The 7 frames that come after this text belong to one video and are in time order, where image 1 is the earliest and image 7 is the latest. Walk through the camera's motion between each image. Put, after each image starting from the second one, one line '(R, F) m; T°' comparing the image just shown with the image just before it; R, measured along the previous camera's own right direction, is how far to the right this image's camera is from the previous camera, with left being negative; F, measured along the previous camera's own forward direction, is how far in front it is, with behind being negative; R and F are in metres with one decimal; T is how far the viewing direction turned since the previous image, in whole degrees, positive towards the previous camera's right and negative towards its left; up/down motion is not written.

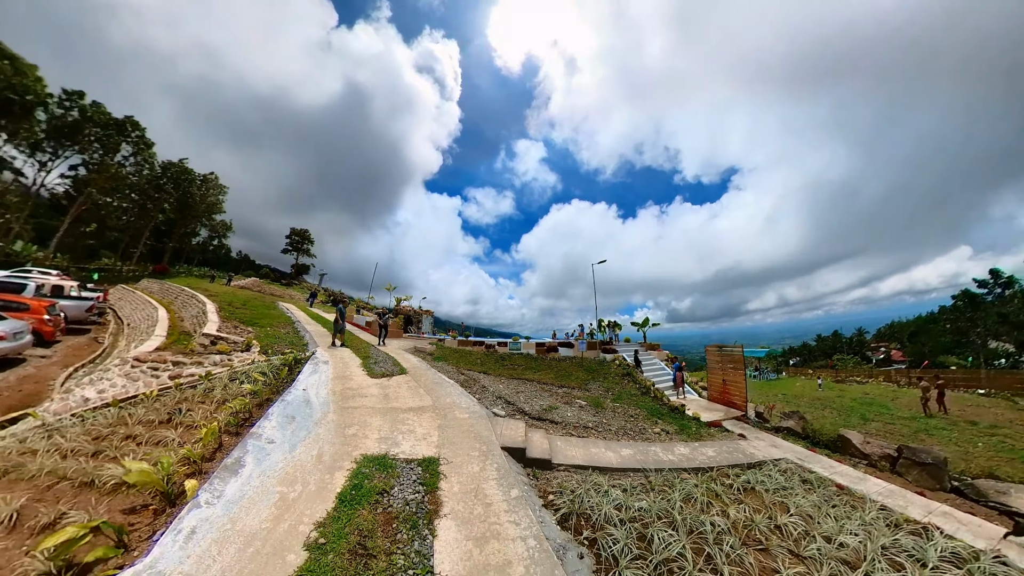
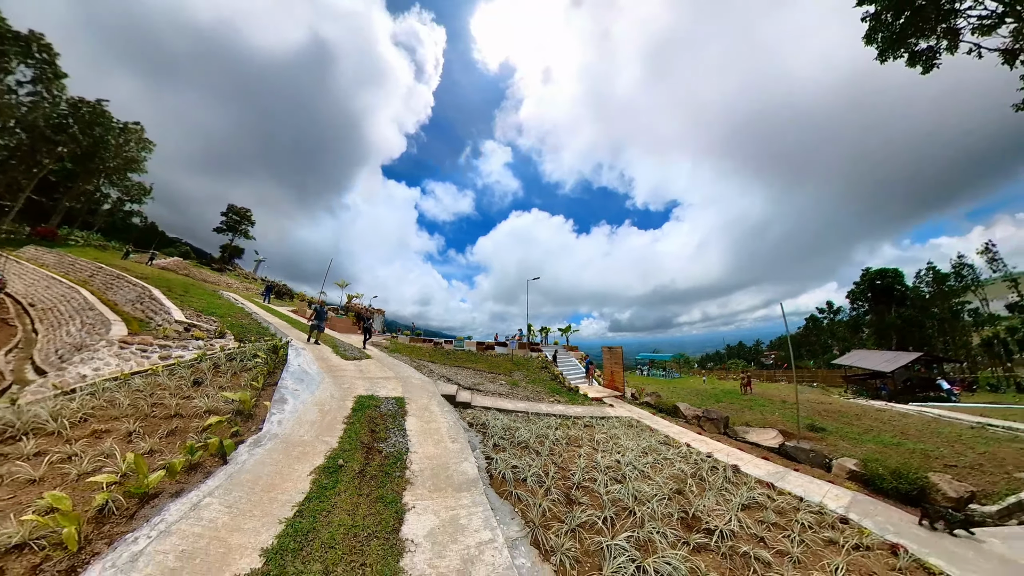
(+0.3, -2.9) m; +10°
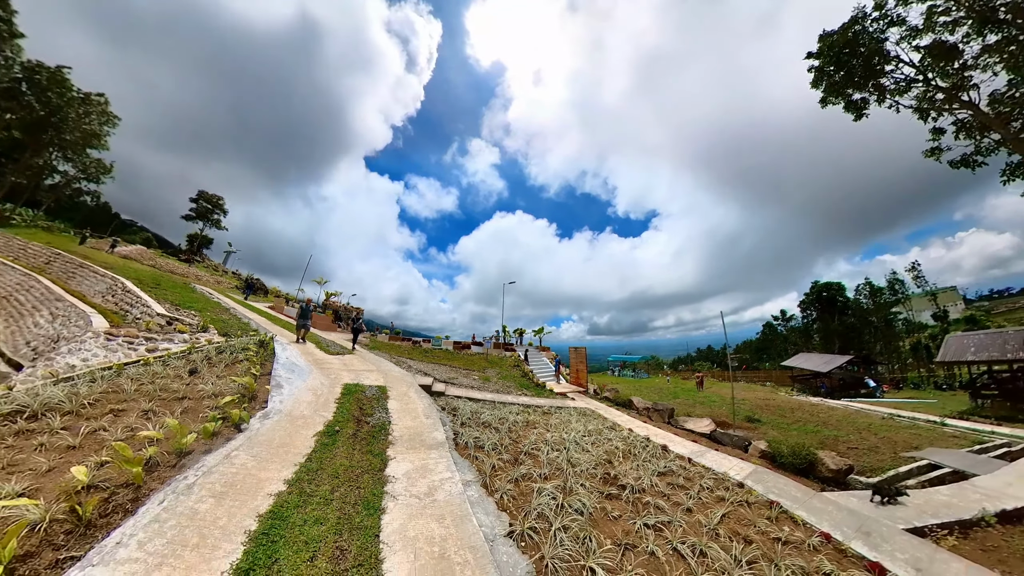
(+0.3, -1.2) m; +4°
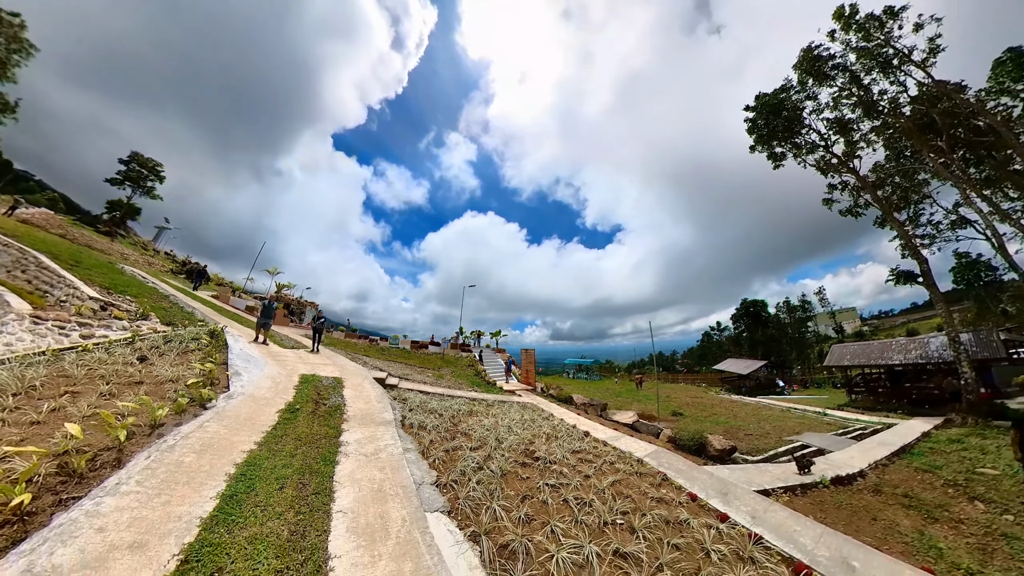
(+0.5, -1.3) m; +7°
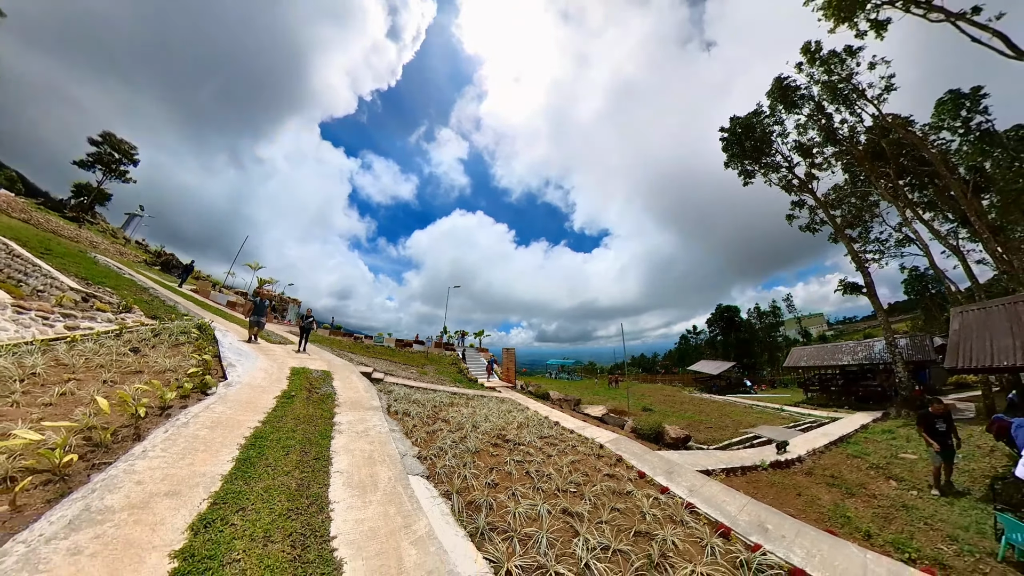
(+0.3, -0.9) m; +3°
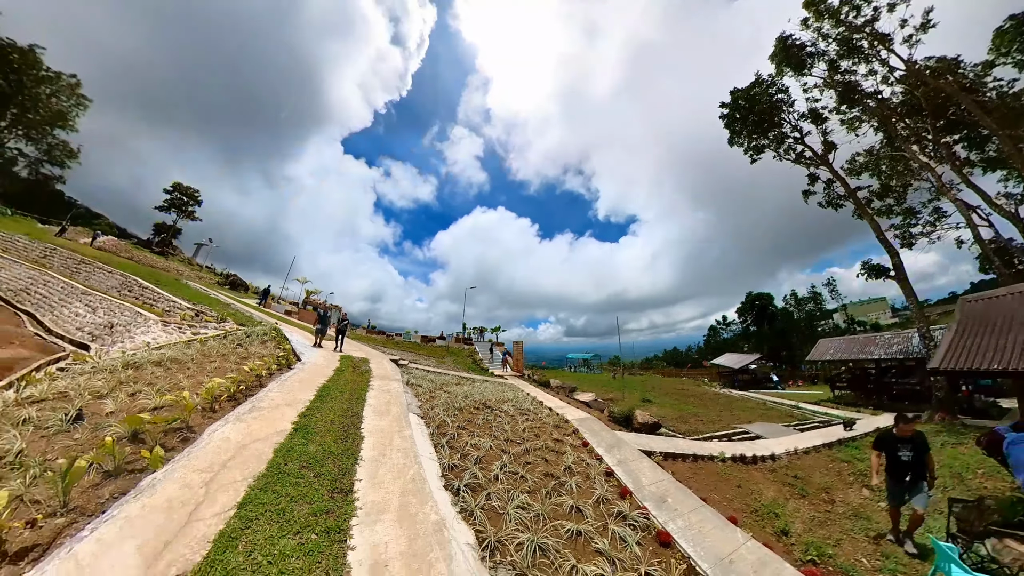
(+1.7, -2.1) m; -6°
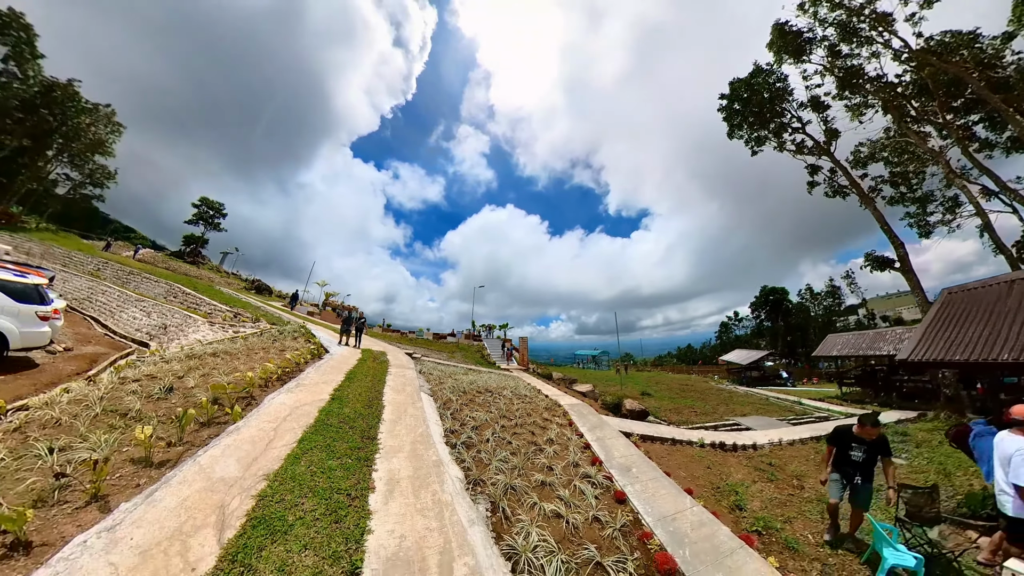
(+0.6, -1.1) m; -2°
